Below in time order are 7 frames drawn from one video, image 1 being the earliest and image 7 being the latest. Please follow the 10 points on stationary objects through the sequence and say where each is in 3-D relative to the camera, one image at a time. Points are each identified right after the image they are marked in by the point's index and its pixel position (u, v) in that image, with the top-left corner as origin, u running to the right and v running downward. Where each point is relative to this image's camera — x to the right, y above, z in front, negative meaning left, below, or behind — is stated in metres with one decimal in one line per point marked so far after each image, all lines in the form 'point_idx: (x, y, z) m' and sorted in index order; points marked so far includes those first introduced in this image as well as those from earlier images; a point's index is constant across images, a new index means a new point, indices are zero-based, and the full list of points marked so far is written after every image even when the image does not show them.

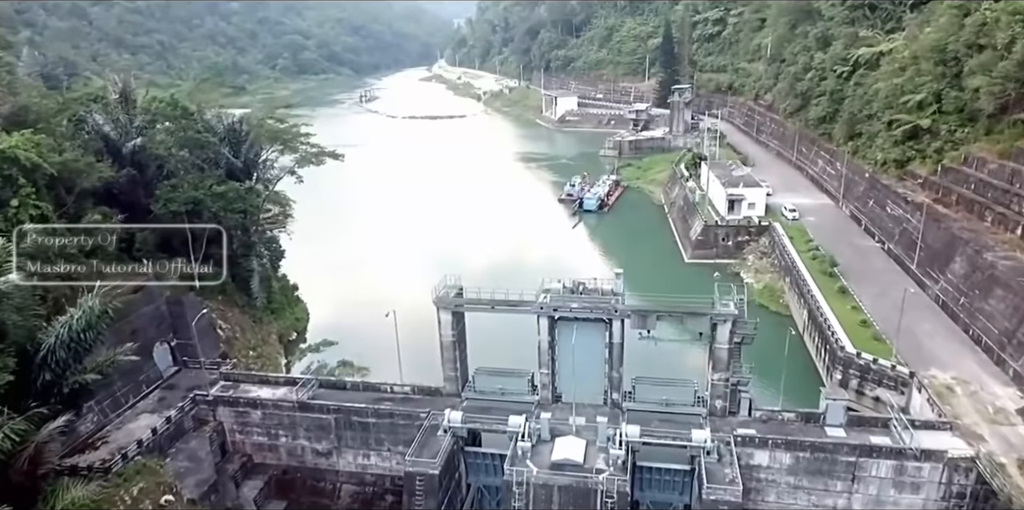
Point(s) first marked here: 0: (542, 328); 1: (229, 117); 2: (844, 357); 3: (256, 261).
0: (+0.5, -1.2, +11.2) m
1: (-7.1, +3.4, +17.0) m
2: (+6.4, -2.0, +13.2) m
3: (-6.1, -0.2, +16.4) m
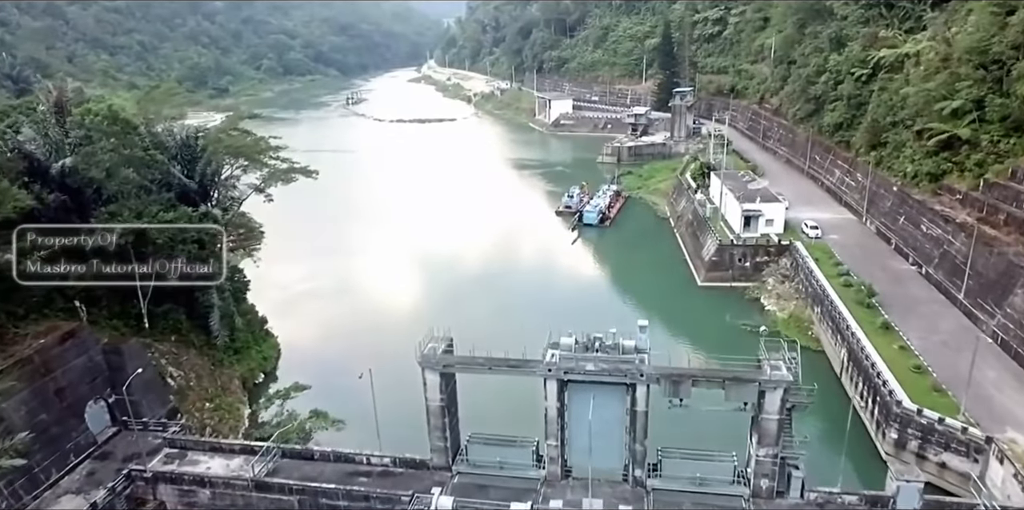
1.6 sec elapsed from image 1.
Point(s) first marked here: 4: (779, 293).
0: (+0.5, -1.9, +9.2) m
1: (-7.2, +2.7, +14.9) m
2: (+6.4, -2.6, +11.2) m
3: (-6.2, -0.8, +14.3) m
4: (+7.2, -1.0, +18.3) m
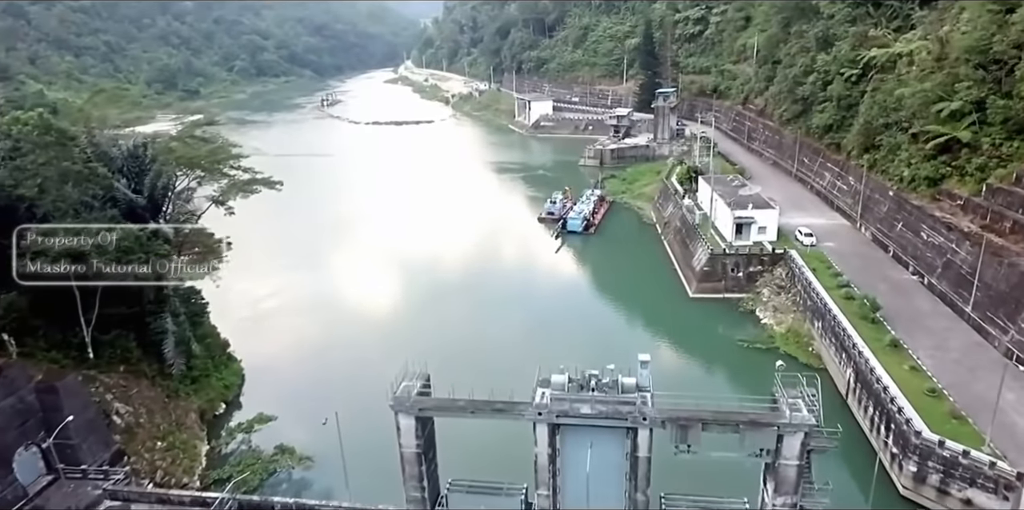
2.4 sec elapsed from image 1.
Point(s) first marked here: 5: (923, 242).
0: (+0.3, -2.2, +8.1) m
1: (-7.6, +2.3, +13.6) m
2: (+6.2, -2.9, +10.3) m
3: (-6.5, -1.2, +13.0) m
4: (+6.7, -1.3, +17.4) m
5: (+10.2, +0.3, +17.0) m
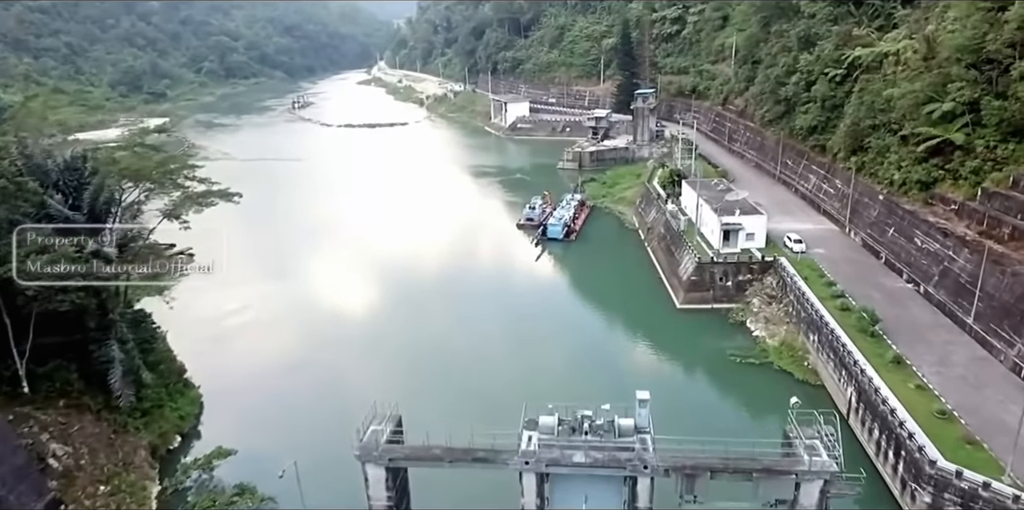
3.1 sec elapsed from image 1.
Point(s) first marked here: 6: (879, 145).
0: (+0.2, -2.5, +7.2) m
1: (-8.0, +1.9, +12.4) m
2: (+5.9, -3.1, +9.6) m
3: (-6.9, -1.6, +11.9) m
4: (+6.2, -1.5, +16.7) m
5: (+9.7, +0.2, +16.4) m
6: (+10.5, +3.2, +19.6) m
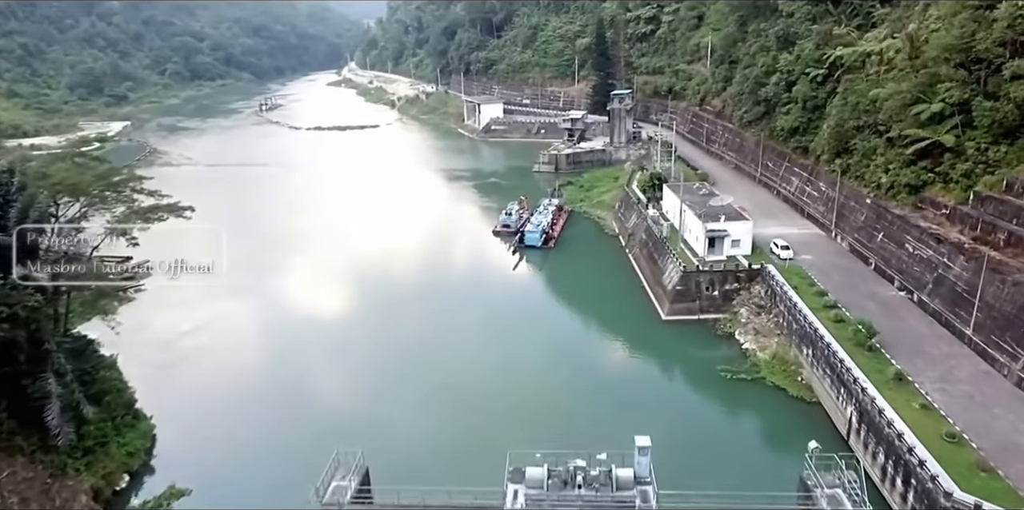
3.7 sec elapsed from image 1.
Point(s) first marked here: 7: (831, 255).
0: (0.0, -2.7, +6.3) m
1: (-8.4, +1.6, +11.2) m
2: (+5.7, -3.3, +8.9) m
3: (-7.2, -2.0, +10.7) m
4: (+5.7, -1.7, +16.0) m
5: (+9.2, 0.0, +15.8) m
6: (+9.9, +3.0, +19.1) m
7: (+8.5, 0.0, +18.3) m
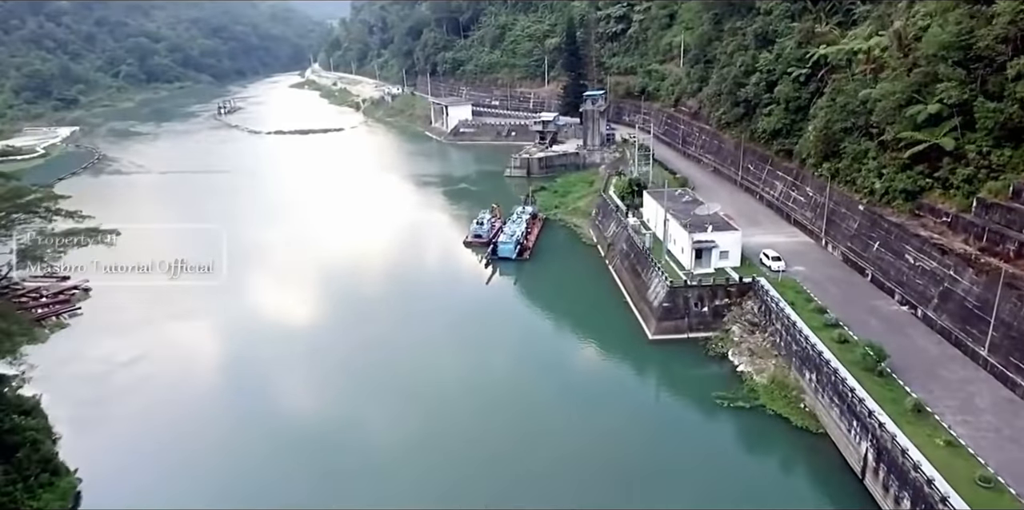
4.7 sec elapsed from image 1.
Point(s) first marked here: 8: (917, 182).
0: (-0.1, -3.1, +4.9) m
1: (-8.7, +1.0, +9.4) m
2: (+5.5, -3.6, +7.7) m
3: (-7.5, -2.5, +9.0) m
4: (+5.2, -2.0, +14.8) m
5: (+8.6, -0.2, +14.8) m
6: (+9.1, +2.8, +18.1) m
7: (+7.8, -0.3, +17.2) m
8: (+9.4, +1.7, +15.9) m
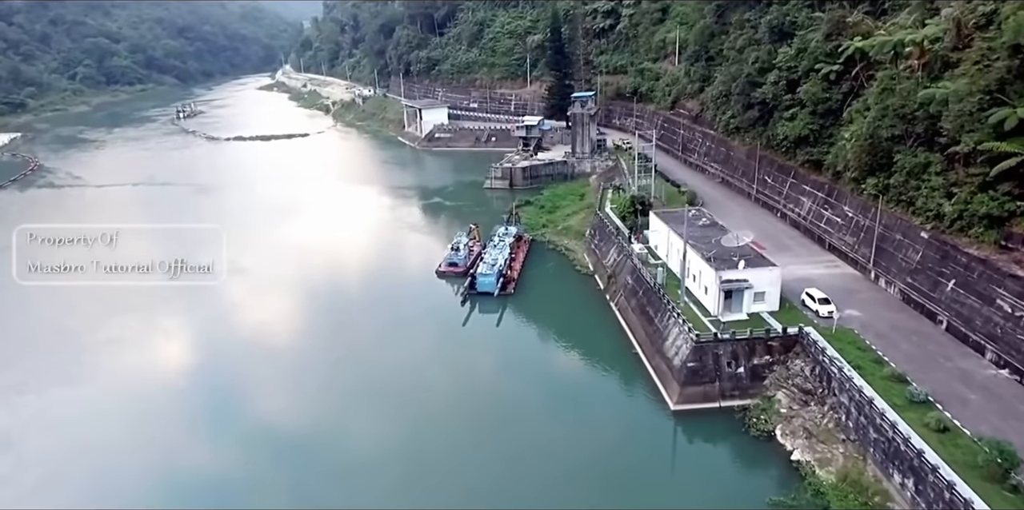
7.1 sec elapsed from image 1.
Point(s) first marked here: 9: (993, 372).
0: (-0.1, -4.0, +1.3) m
1: (-8.9, 0.0, +5.6) m
2: (+5.4, -4.4, +4.3) m
3: (-7.6, -3.5, +5.2) m
4: (+4.9, -2.8, +11.4) m
5: (+8.3, -1.0, +11.5) m
6: (+8.7, +2.0, +14.8) m
7: (+7.5, -1.1, +13.9) m
8: (+9.1, +0.9, +12.6) m
9: (+8.1, -1.9, +11.5) m
